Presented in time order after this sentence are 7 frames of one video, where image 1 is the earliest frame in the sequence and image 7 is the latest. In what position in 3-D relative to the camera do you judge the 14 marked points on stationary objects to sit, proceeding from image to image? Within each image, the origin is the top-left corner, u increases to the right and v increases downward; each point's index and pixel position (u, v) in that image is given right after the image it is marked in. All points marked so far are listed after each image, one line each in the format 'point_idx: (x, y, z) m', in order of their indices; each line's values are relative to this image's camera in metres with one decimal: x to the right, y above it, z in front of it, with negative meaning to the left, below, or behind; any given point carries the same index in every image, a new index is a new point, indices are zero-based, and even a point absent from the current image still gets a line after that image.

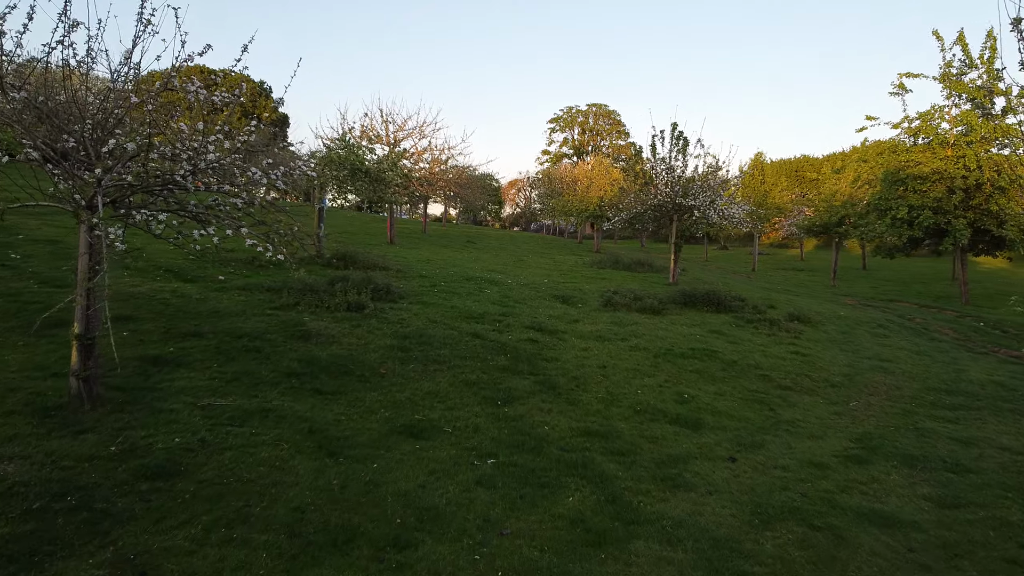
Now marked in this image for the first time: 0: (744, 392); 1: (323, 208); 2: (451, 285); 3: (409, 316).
0: (+4.1, -1.9, +9.9) m
1: (-5.8, +2.4, +16.9) m
2: (-1.7, +0.1, +15.7) m
3: (-2.2, -0.6, +12.0) m
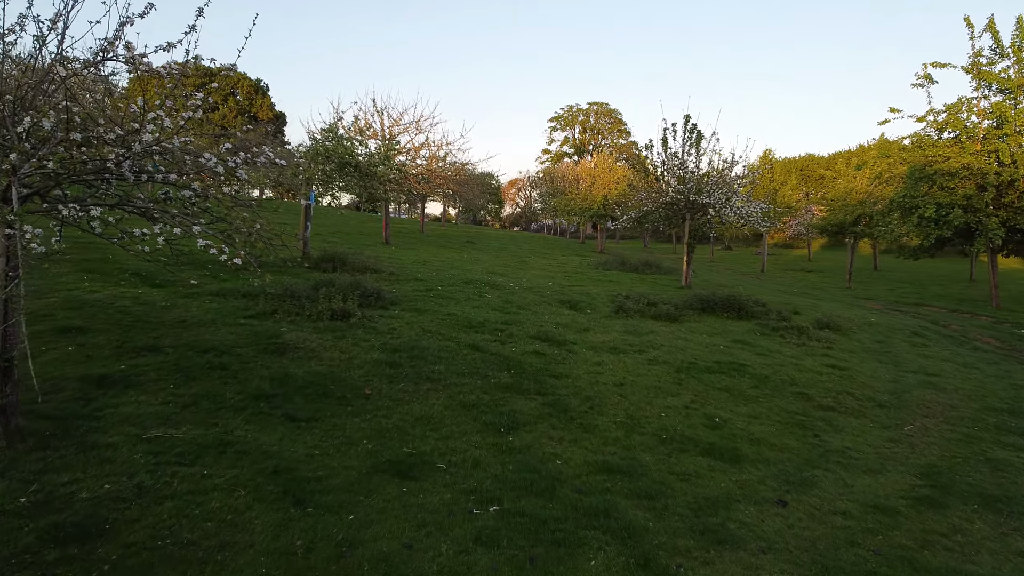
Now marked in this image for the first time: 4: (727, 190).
0: (+4.2, -2.0, +8.7) m
1: (-5.7, +2.3, +15.7) m
2: (-1.6, 0.0, +14.4) m
3: (-2.1, -0.7, +10.7) m
4: (+7.2, +3.3, +18.7) m
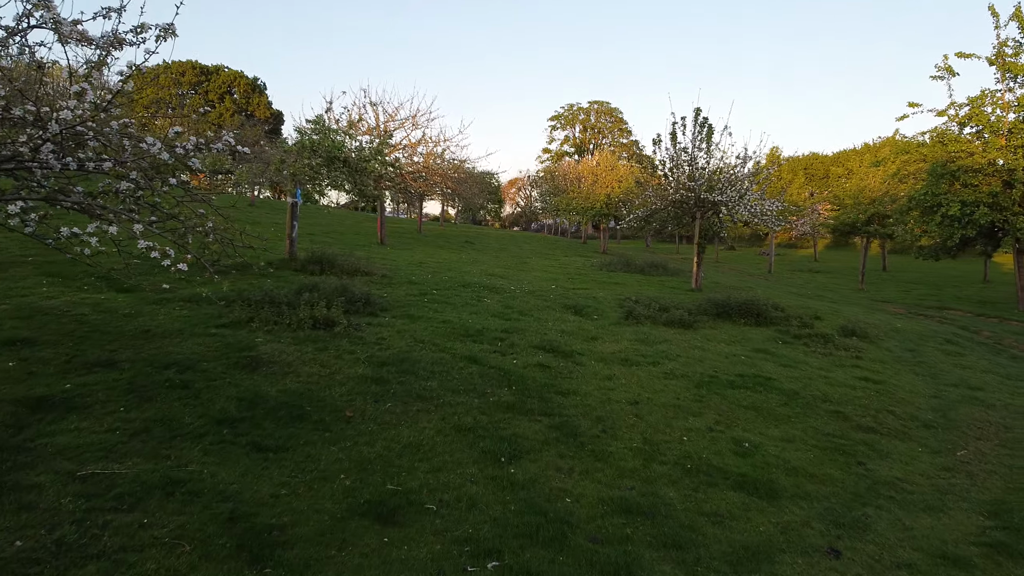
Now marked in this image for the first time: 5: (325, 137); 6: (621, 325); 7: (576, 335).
0: (+4.2, -2.1, +7.7) m
1: (-5.7, +2.2, +14.7) m
2: (-1.6, -0.1, +13.4) m
3: (-2.1, -0.8, +9.7) m
4: (+7.2, +3.2, +17.7) m
5: (-5.5, +4.4, +16.4) m
6: (+2.3, -0.8, +12.0) m
7: (+1.2, -0.9, +10.9) m
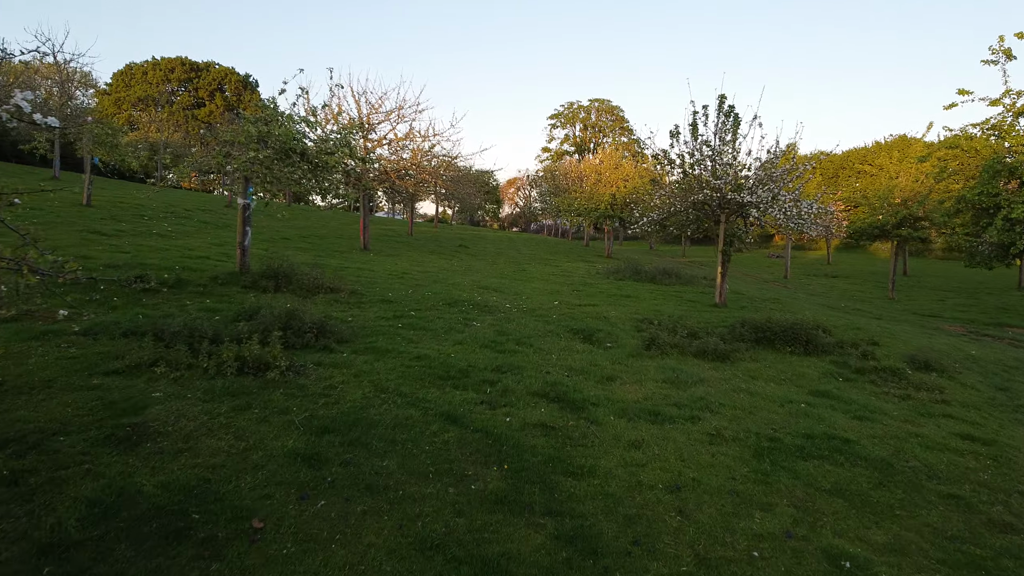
0: (+4.1, -2.5, +5.3) m
1: (-5.8, +1.8, +12.3) m
2: (-1.7, -0.5, +11.1) m
3: (-2.2, -1.2, +7.4) m
4: (+7.1, +2.8, +15.4) m
5: (-5.6, +4.0, +14.1) m
6: (+2.2, -1.2, +9.6) m
7: (+1.1, -1.3, +8.6) m
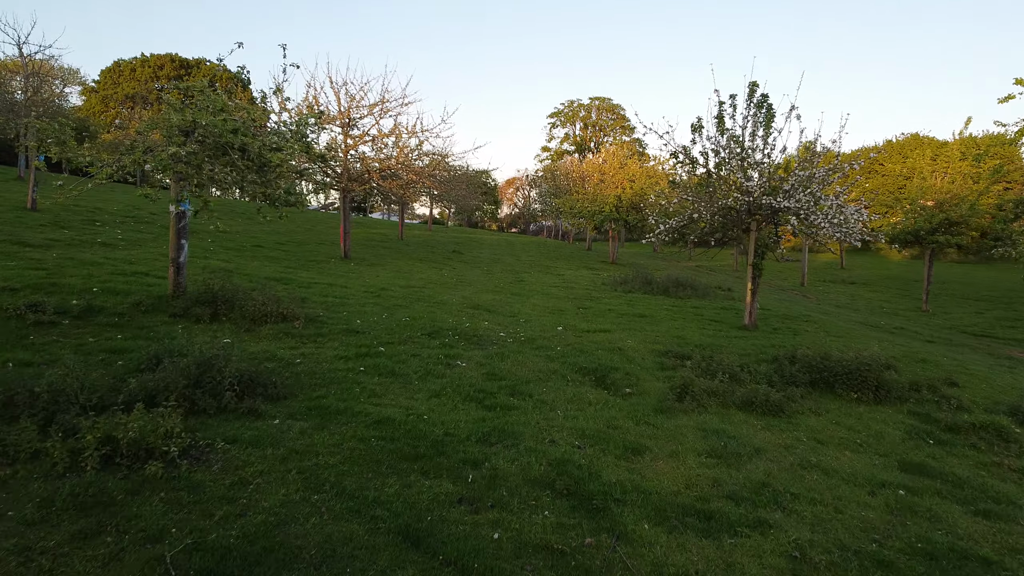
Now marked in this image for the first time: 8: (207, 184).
0: (+4.0, -2.9, +3.1) m
1: (-5.9, +1.4, +10.1) m
2: (-1.8, -1.0, +8.9) m
3: (-2.3, -1.7, +5.2) m
4: (+7.0, +2.3, +13.2) m
5: (-5.7, +3.5, +11.9) m
6: (+2.1, -1.7, +7.4) m
7: (+1.1, -1.8, +6.4) m
8: (-5.2, +1.9, +9.8) m
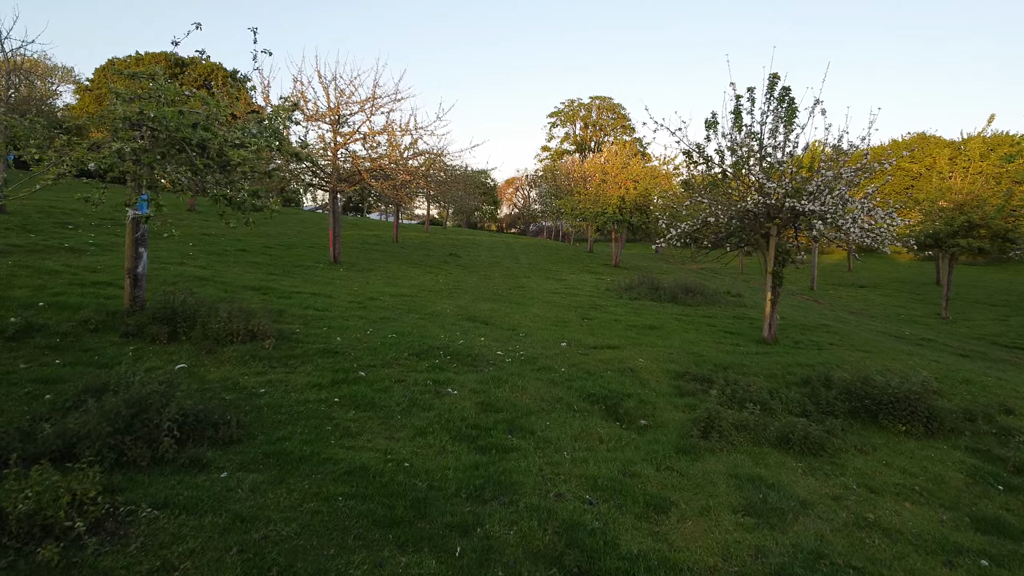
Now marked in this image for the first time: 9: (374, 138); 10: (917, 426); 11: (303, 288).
0: (+4.0, -3.1, +2.1) m
1: (-5.9, +1.1, +9.0) m
2: (-1.8, -1.2, +7.8) m
3: (-2.3, -1.9, +4.1) m
4: (+7.0, +2.1, +12.1) m
5: (-5.7, +3.3, +10.8) m
6: (+2.1, -1.9, +6.3) m
7: (+1.0, -2.0, +5.3) m
8: (-5.2, +1.6, +8.7) m
9: (-4.8, +5.3, +19.6) m
10: (+5.4, -1.8, +7.4) m
11: (-5.0, 0.0, +13.4) m
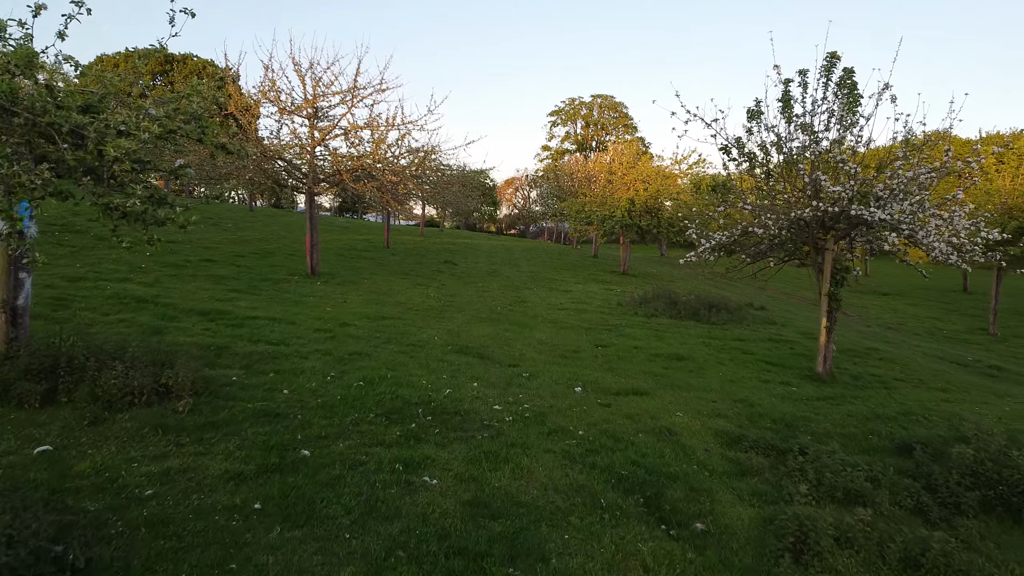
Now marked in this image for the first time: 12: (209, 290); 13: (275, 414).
0: (+4.0, -3.6, -0.1) m
1: (-5.9, +0.7, +6.9) m
2: (-1.8, -1.7, +5.6) m
3: (-2.3, -2.4, +1.9) m
4: (+7.0, +1.7, +10.0) m
5: (-5.7, +2.9, +8.6) m
6: (+2.1, -2.3, +4.2) m
7: (+1.1, -2.5, +3.2) m
8: (-5.2, +1.2, +6.6) m
9: (-4.8, +4.8, +17.4) m
10: (+5.4, -2.2, +5.3) m
11: (-4.9, -0.4, +11.2) m
12: (-6.8, 0.0, +12.6) m
13: (-2.7, -1.4, +6.3) m
